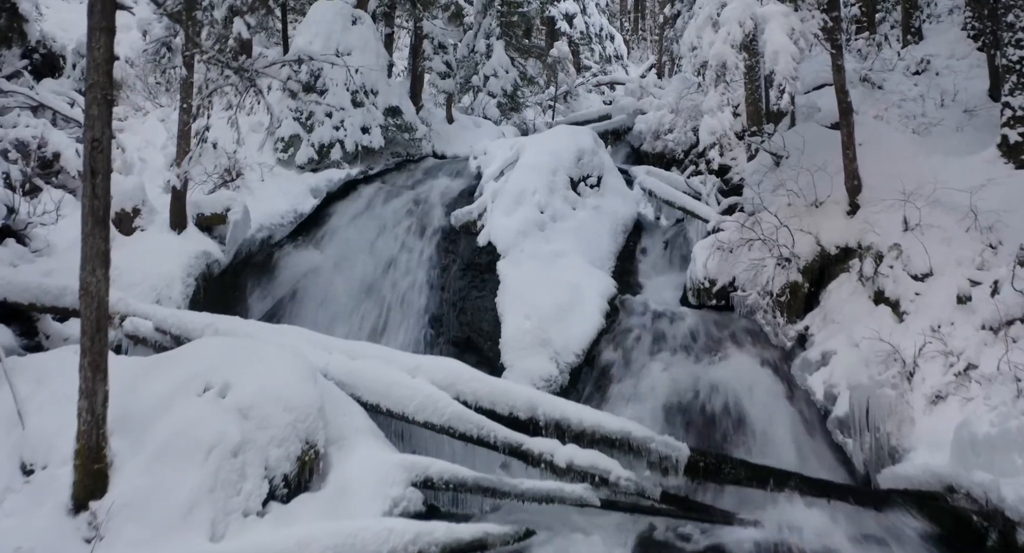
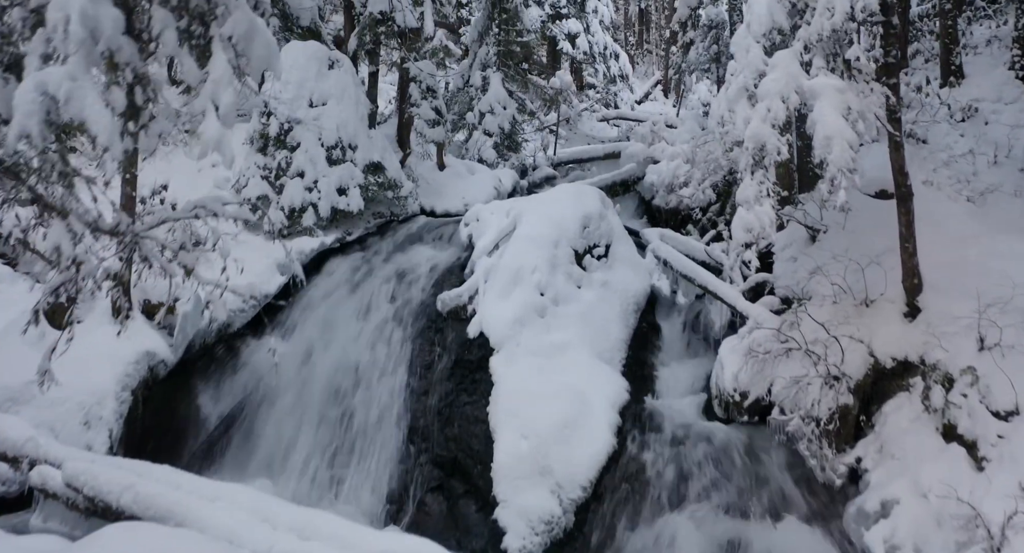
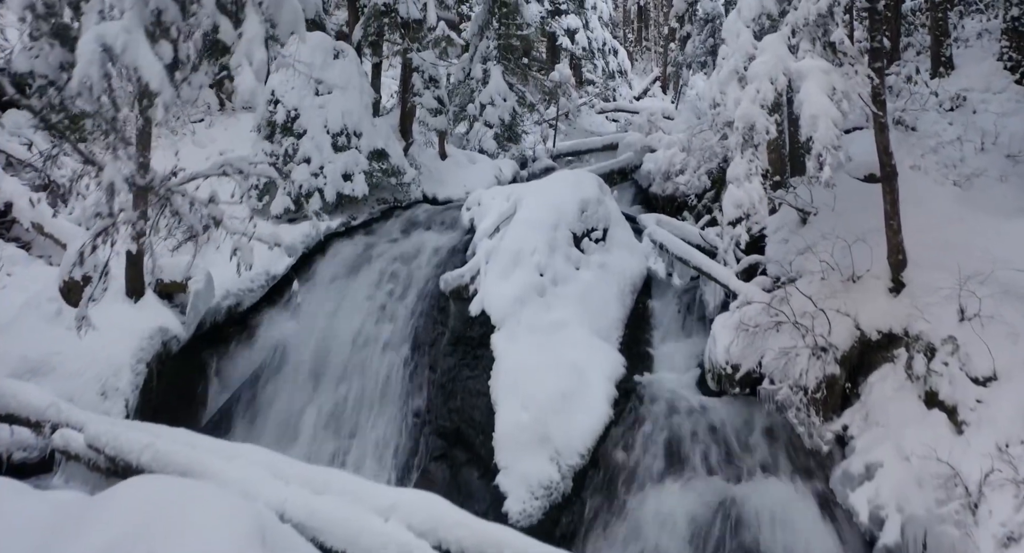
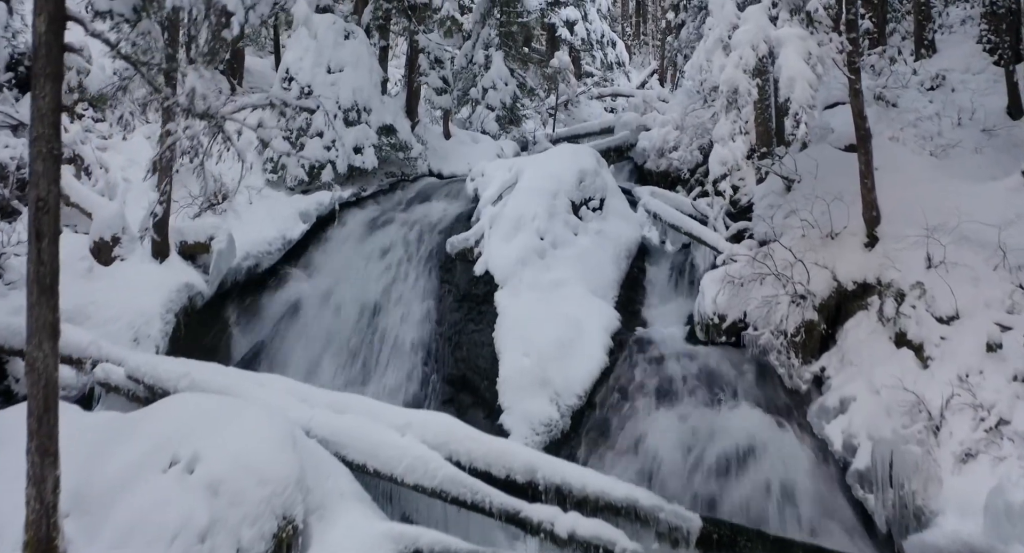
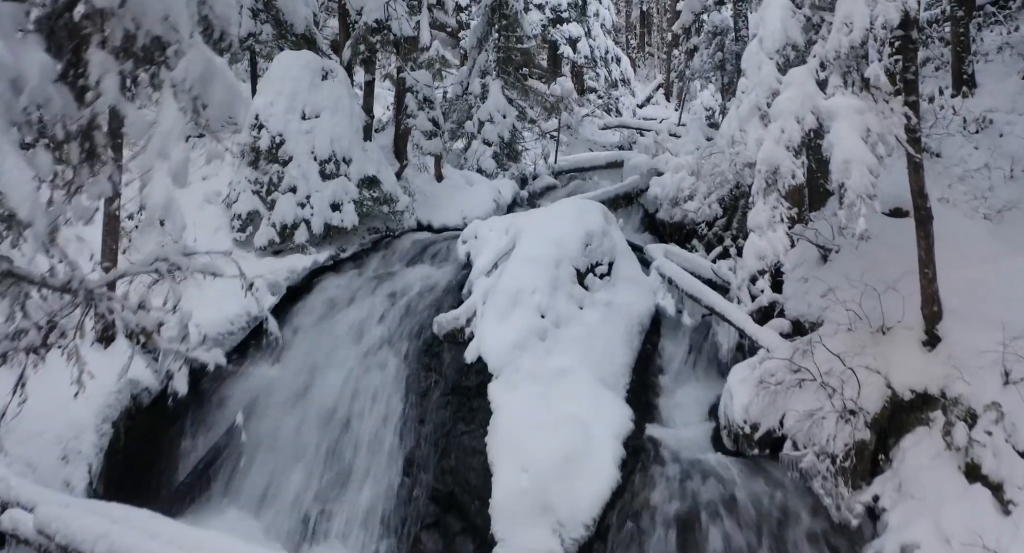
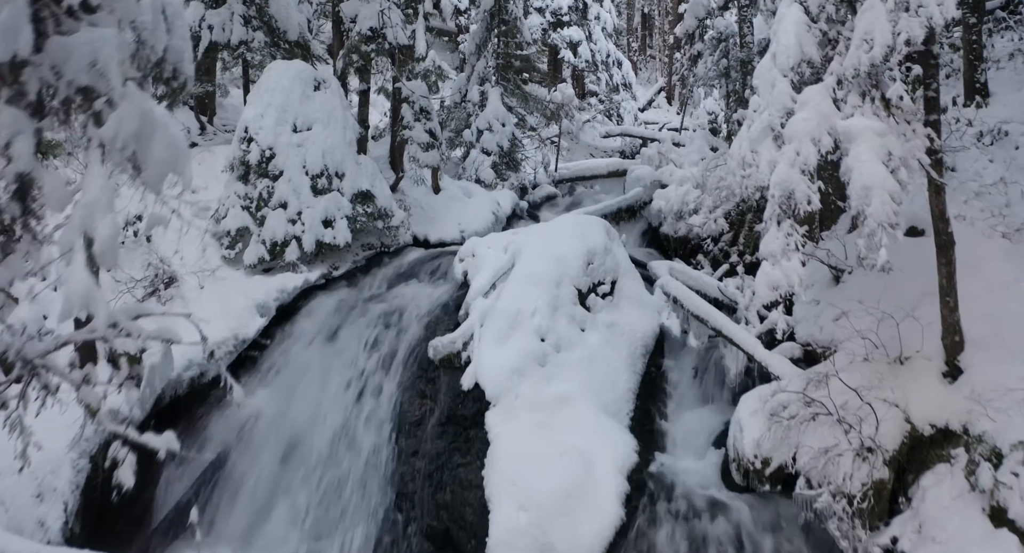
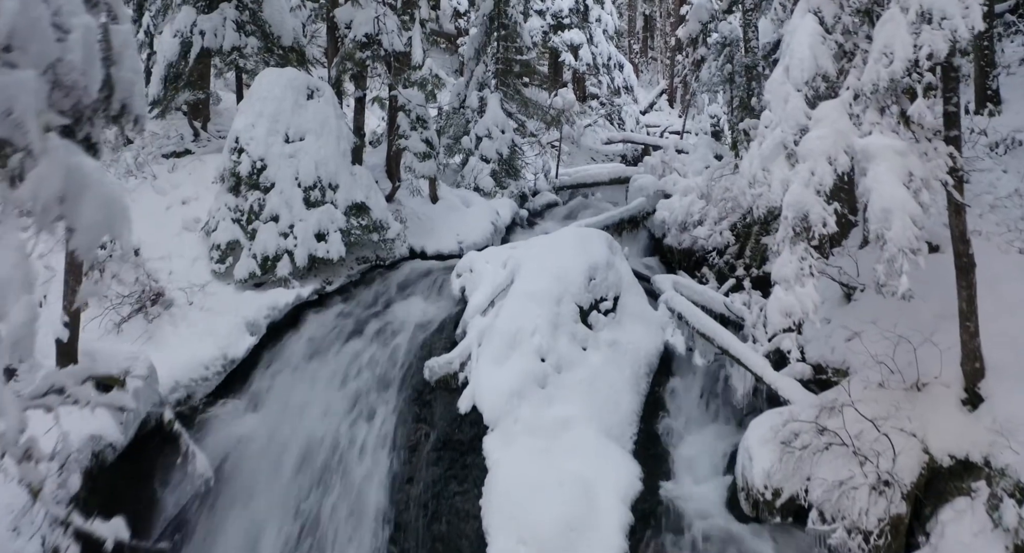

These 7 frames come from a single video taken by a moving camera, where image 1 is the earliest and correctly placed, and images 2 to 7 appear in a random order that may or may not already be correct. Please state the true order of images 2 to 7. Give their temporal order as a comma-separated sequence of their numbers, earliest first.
4, 3, 2, 5, 6, 7
